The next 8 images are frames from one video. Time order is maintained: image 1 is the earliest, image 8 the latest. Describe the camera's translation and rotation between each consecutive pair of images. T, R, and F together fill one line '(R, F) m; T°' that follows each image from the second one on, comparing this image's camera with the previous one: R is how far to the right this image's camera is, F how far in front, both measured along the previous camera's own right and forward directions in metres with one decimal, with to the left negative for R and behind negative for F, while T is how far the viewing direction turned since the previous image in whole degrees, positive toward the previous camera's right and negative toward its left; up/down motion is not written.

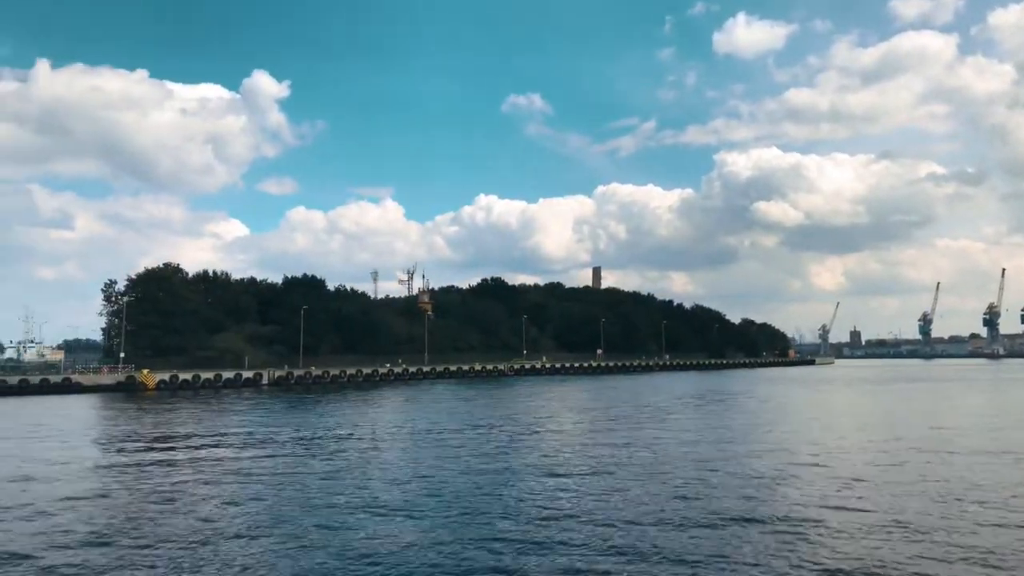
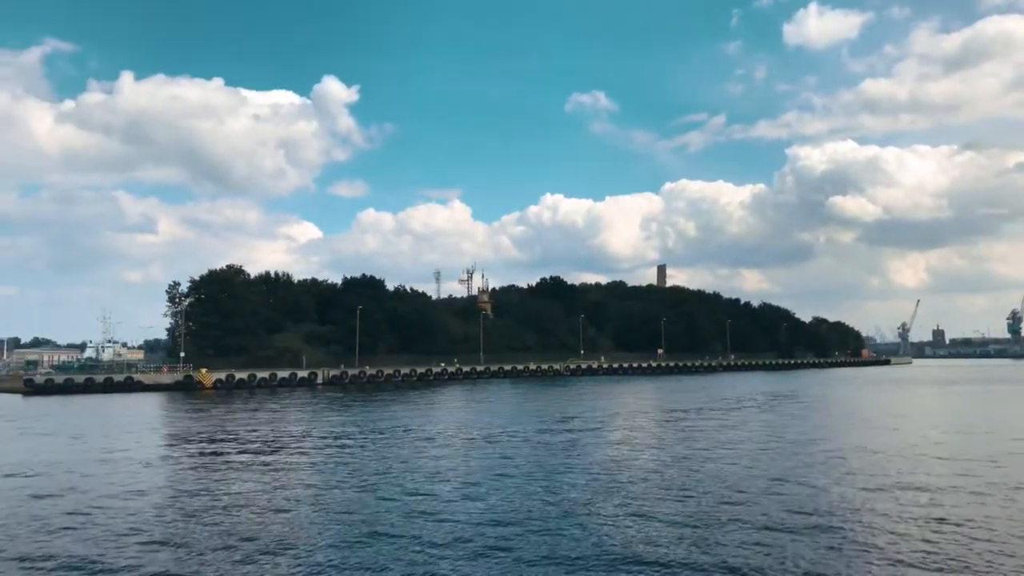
(+0.7, +0.4) m; -5°
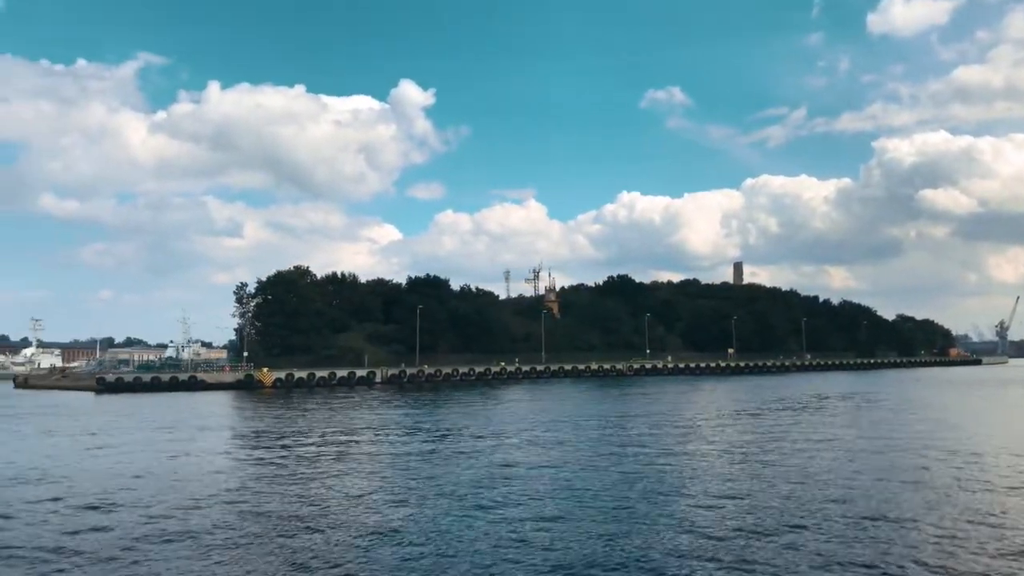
(+0.8, +0.4) m; -5°
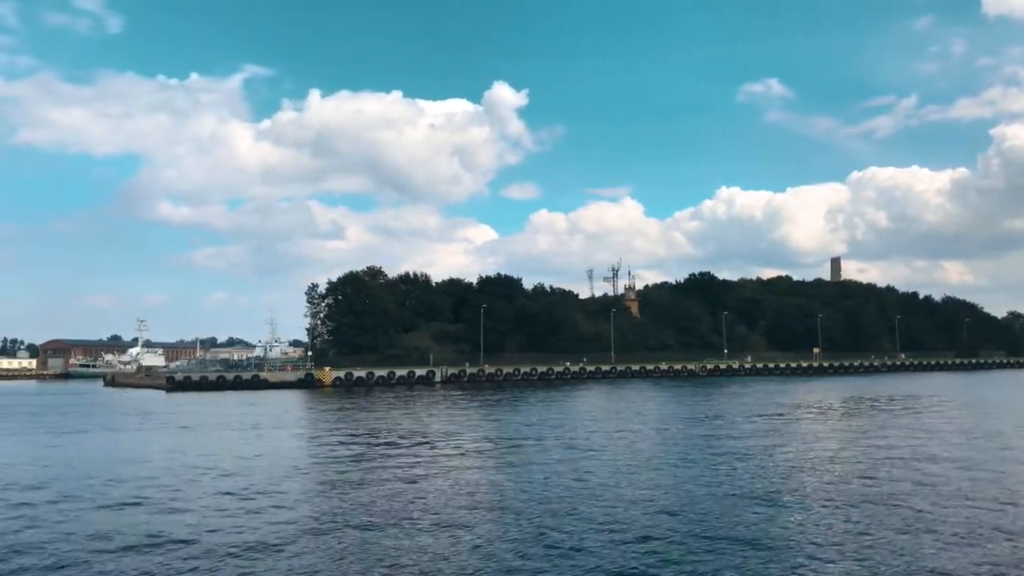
(+1.4, +0.7) m; -6°
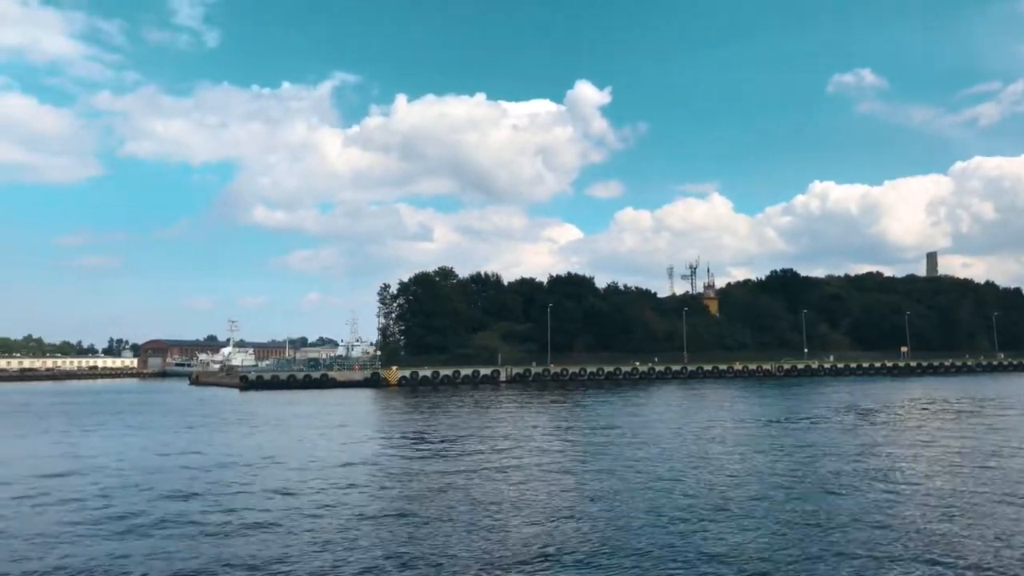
(+0.9, +0.1) m; -6°
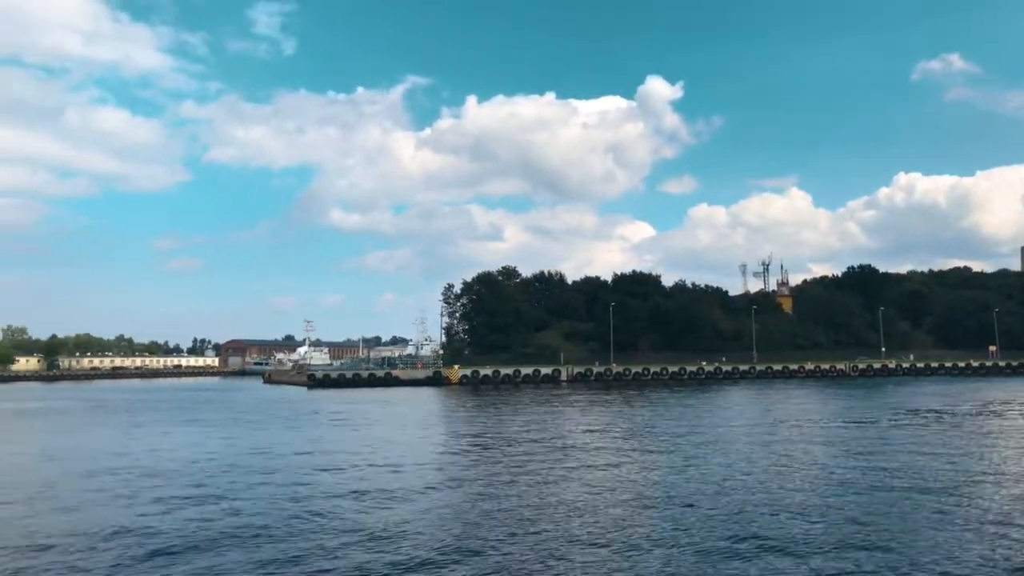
(+0.5, +0.1) m; -5°
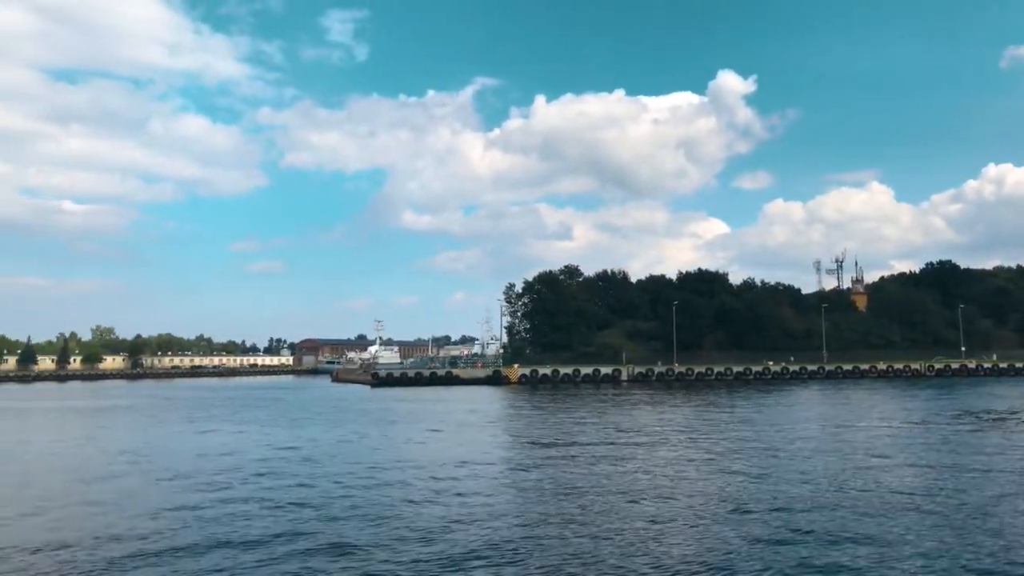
(+0.5, 0.0) m; -5°
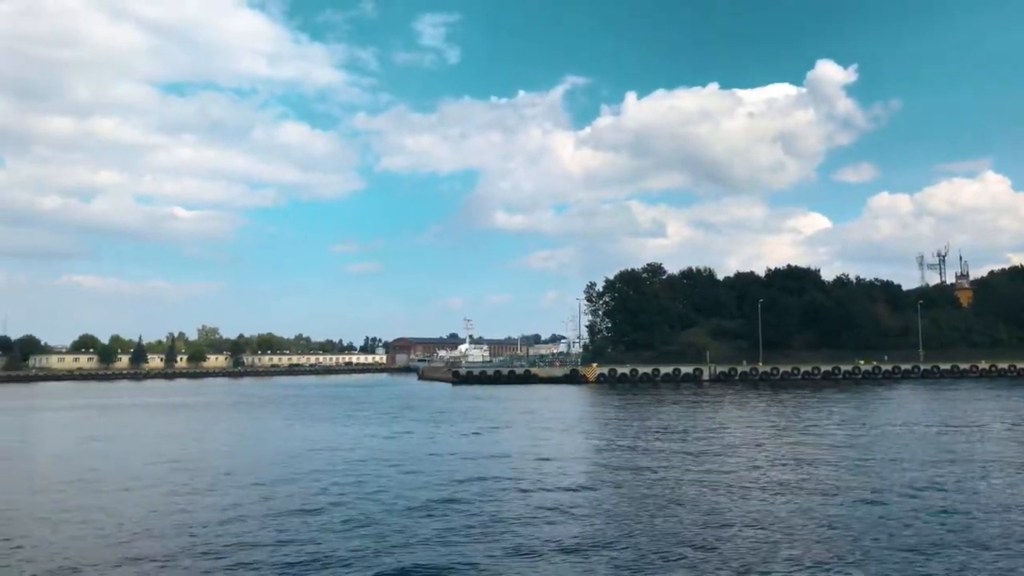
(+0.6, -0.1) m; -6°
